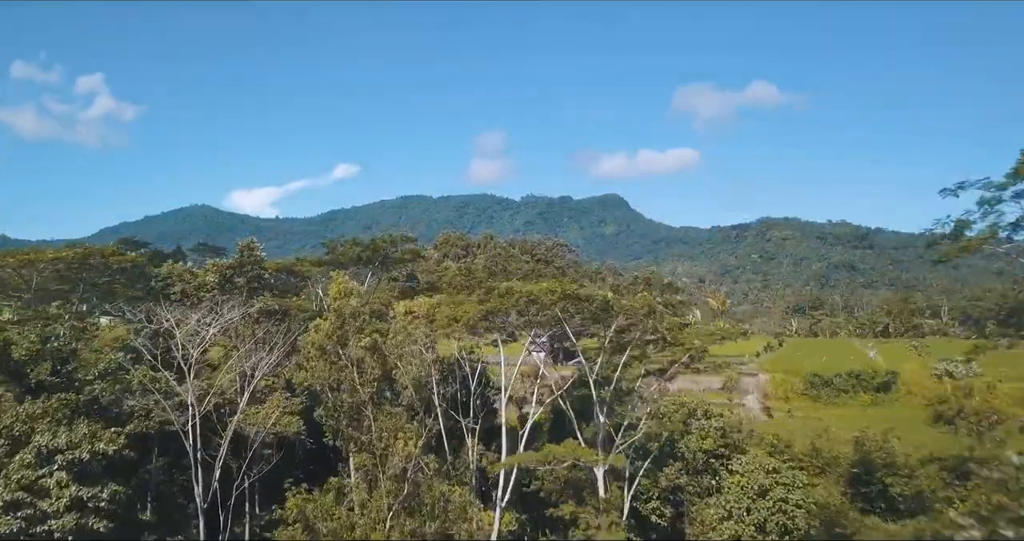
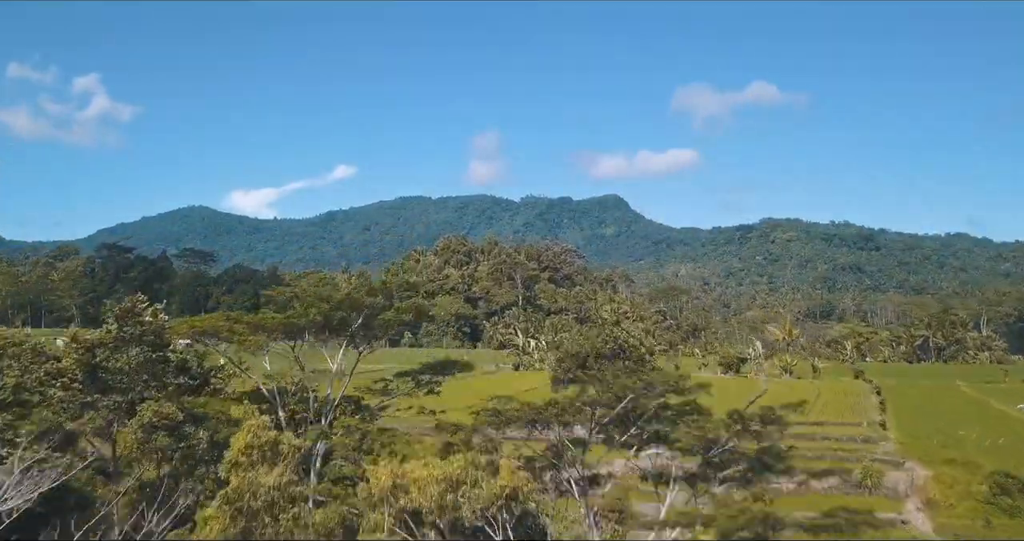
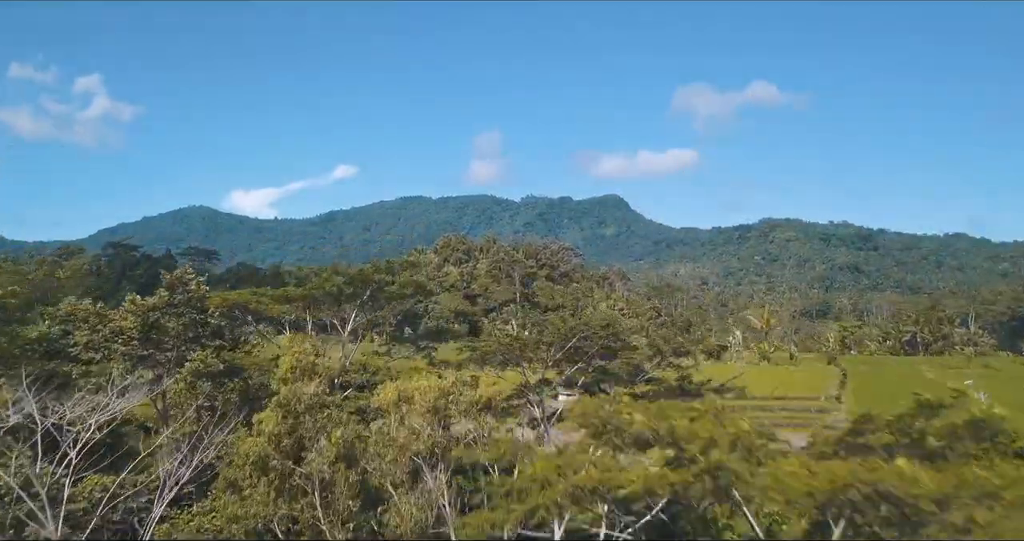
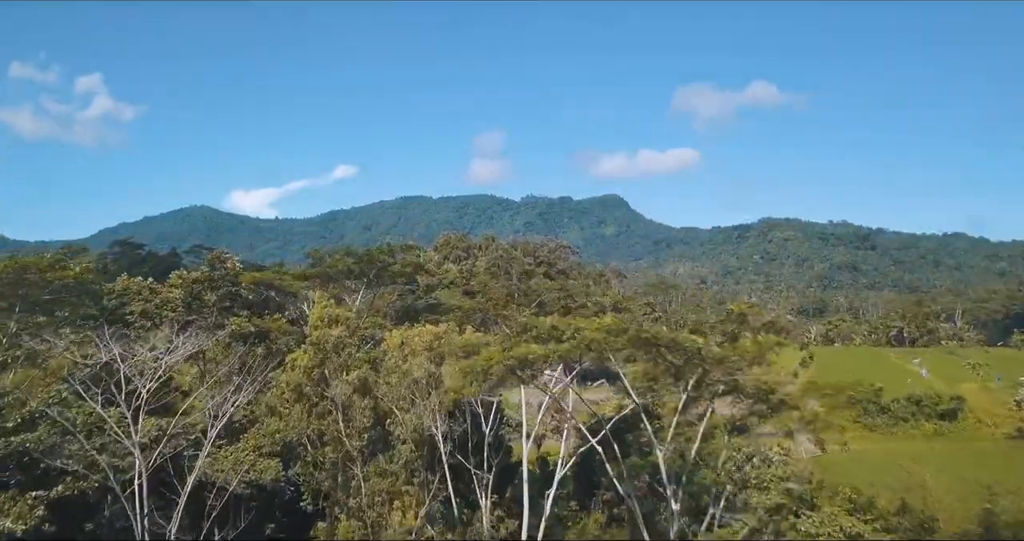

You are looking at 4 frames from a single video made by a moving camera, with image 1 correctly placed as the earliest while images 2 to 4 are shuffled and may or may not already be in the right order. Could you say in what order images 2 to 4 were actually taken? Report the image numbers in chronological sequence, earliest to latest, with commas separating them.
4, 3, 2
